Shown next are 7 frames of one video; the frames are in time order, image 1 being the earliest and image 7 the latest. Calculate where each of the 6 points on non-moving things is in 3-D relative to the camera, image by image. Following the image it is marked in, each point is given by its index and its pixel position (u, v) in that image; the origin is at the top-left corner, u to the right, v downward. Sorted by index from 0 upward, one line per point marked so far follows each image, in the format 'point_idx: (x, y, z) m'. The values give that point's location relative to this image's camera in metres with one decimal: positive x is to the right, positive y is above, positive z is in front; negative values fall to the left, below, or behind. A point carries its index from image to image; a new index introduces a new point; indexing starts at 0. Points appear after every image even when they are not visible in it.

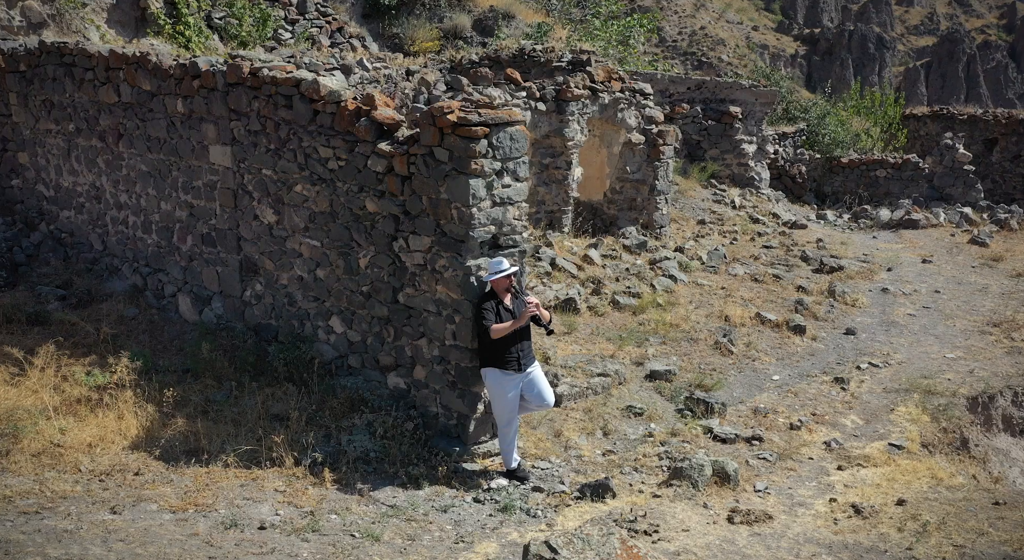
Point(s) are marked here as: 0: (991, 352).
0: (+2.9, -0.4, +5.7) m
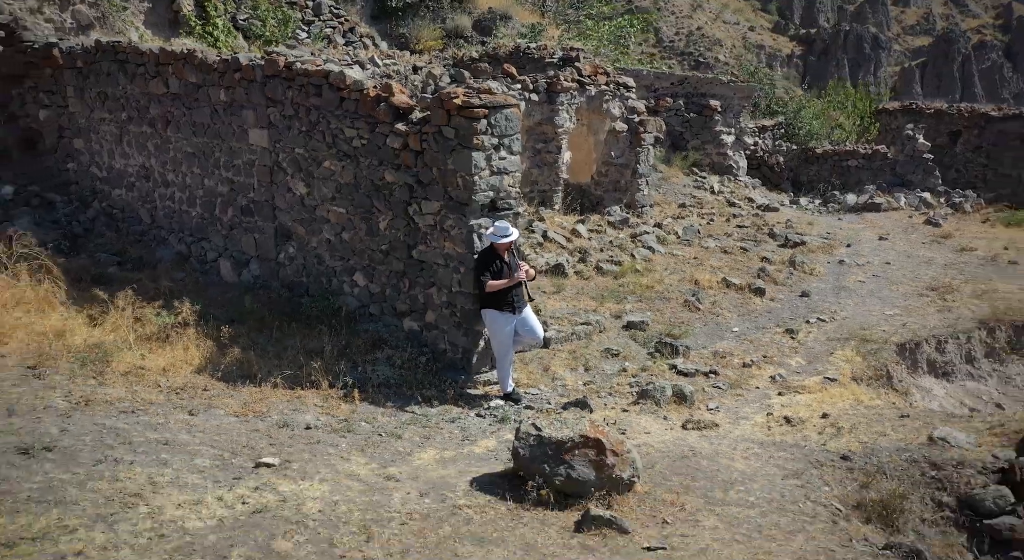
0: (+2.9, -0.2, +6.5) m
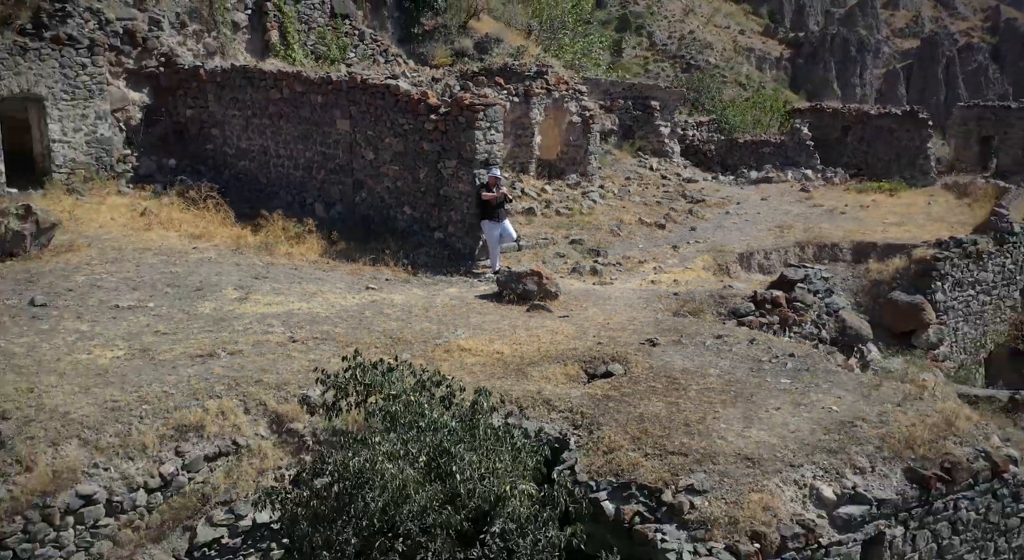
0: (+2.8, +0.5, +10.2) m
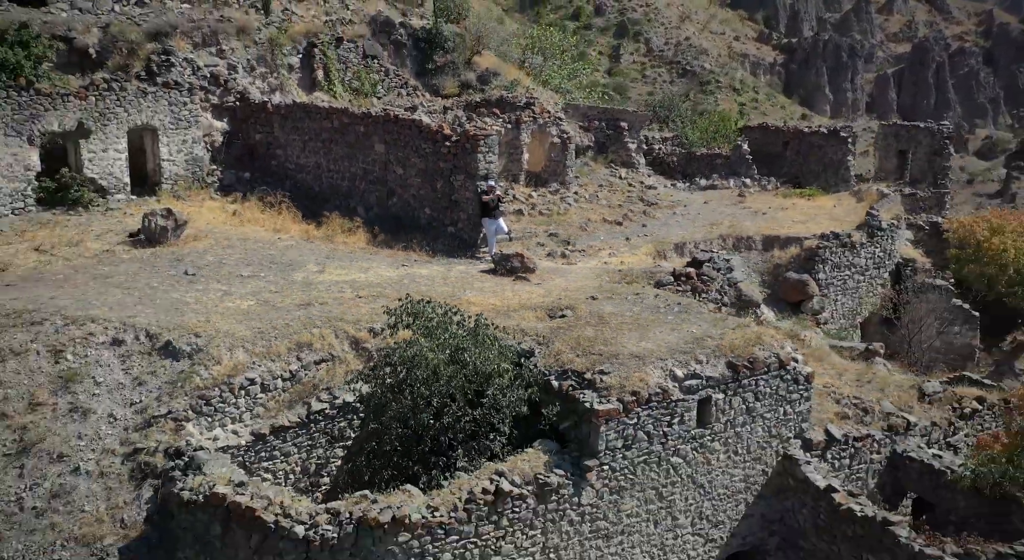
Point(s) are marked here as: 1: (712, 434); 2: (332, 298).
0: (+2.7, +0.7, +13.4) m
1: (+1.6, -1.2, +7.5) m
2: (-1.7, -0.2, +9.2) m
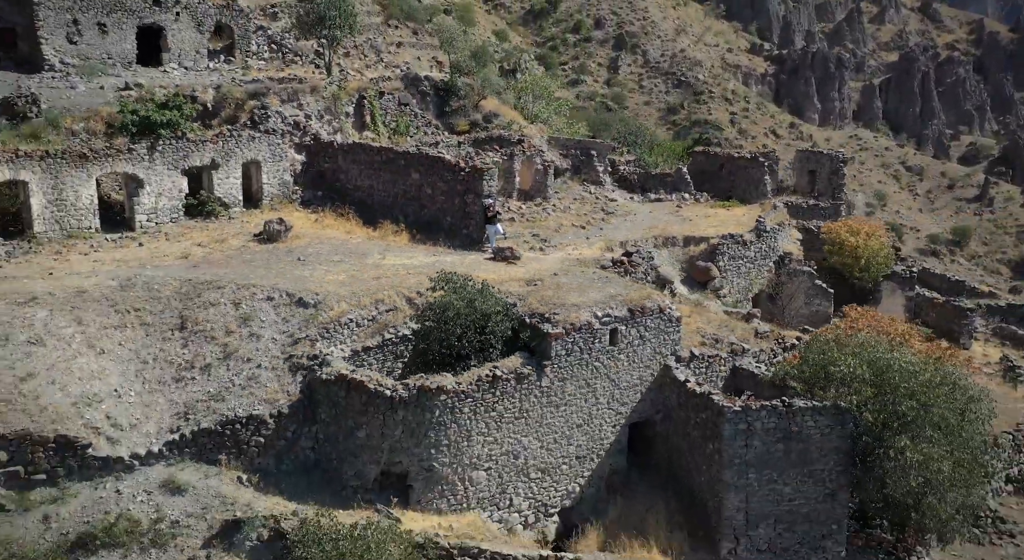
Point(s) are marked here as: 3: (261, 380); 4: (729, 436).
0: (+2.6, +0.9, +18.9) m
1: (+1.5, -0.9, +13.0) m
2: (-1.9, +0.1, +14.8) m
3: (-3.3, -1.3, +12.5) m
4: (+2.7, -1.9, +11.8) m
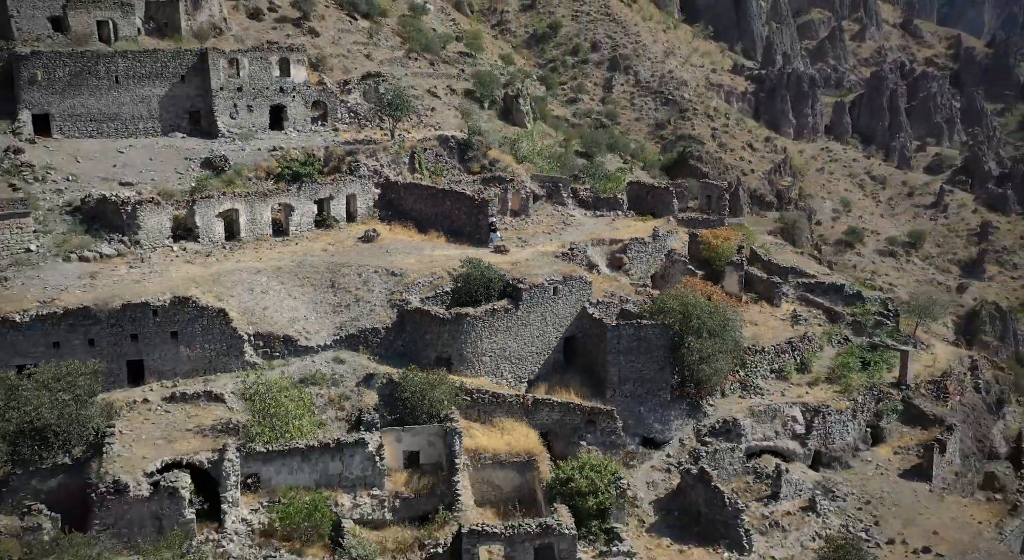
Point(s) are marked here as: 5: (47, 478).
0: (+2.4, +1.4, +31.0) m
1: (+1.2, -0.5, +25.1) m
2: (-2.1, +0.6, +26.9) m
3: (-3.5, -0.8, +24.6) m
4: (+2.4, -1.4, +23.9) m
5: (-9.2, -3.9, +18.7) m
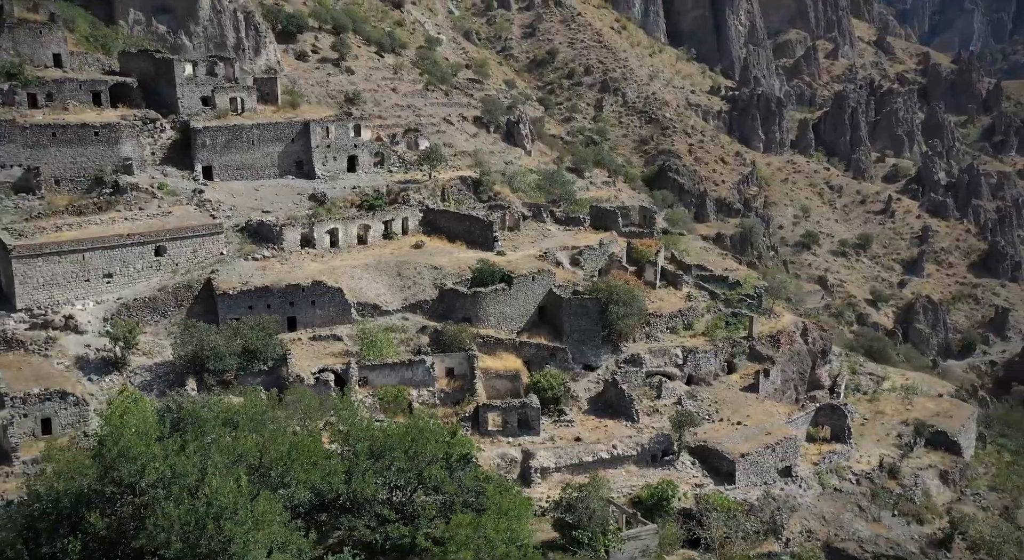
0: (+2.3, +1.7, +47.3) m
1: (+1.0, -0.1, +41.5) m
2: (-2.3, +0.9, +43.2) m
3: (-3.7, -0.4, +41.0) m
4: (+2.2, -1.1, +40.2) m
5: (-9.4, -3.5, +35.1) m
